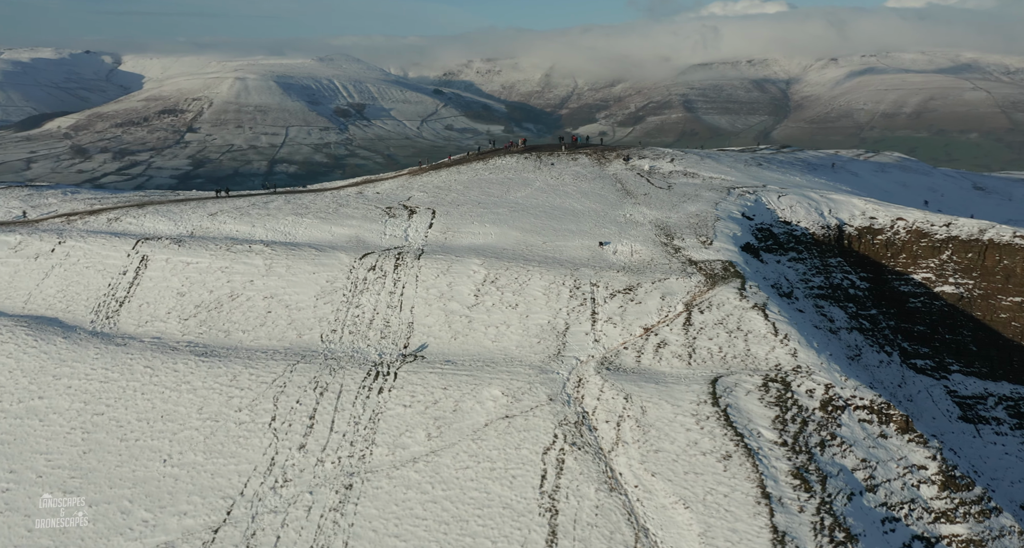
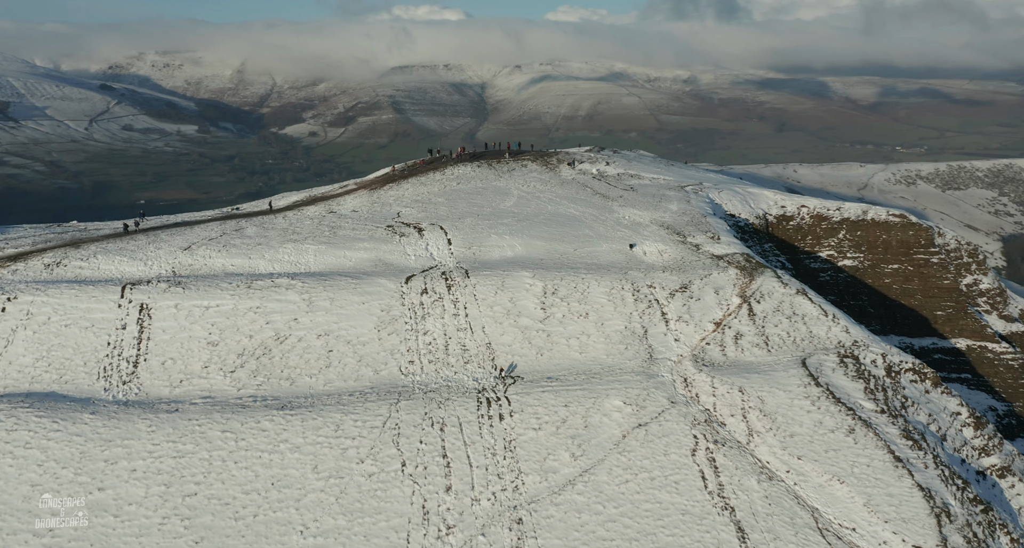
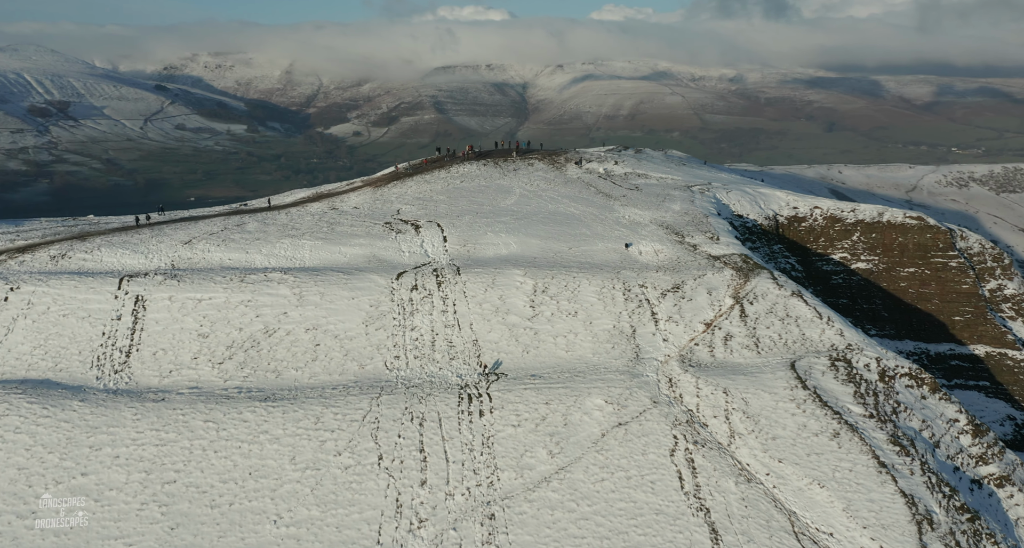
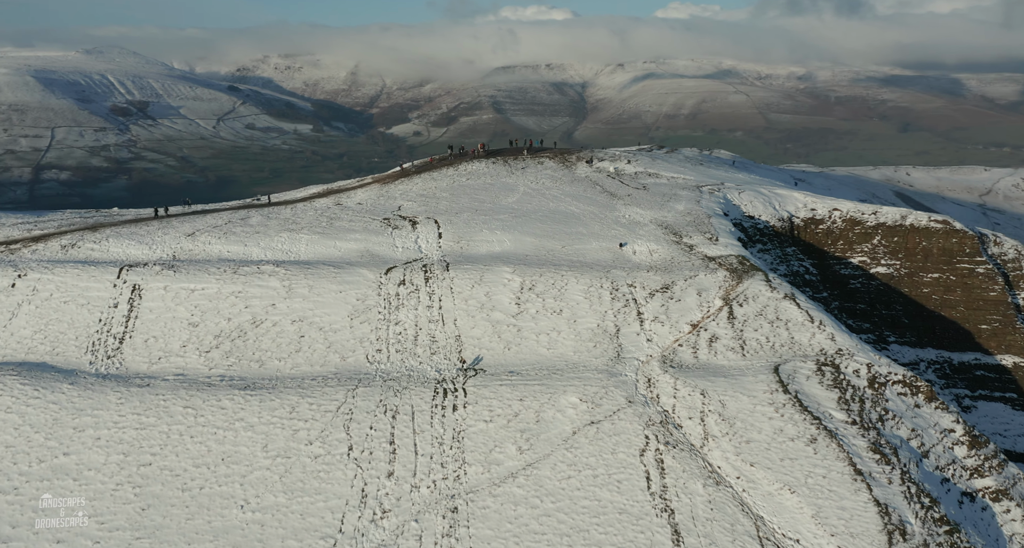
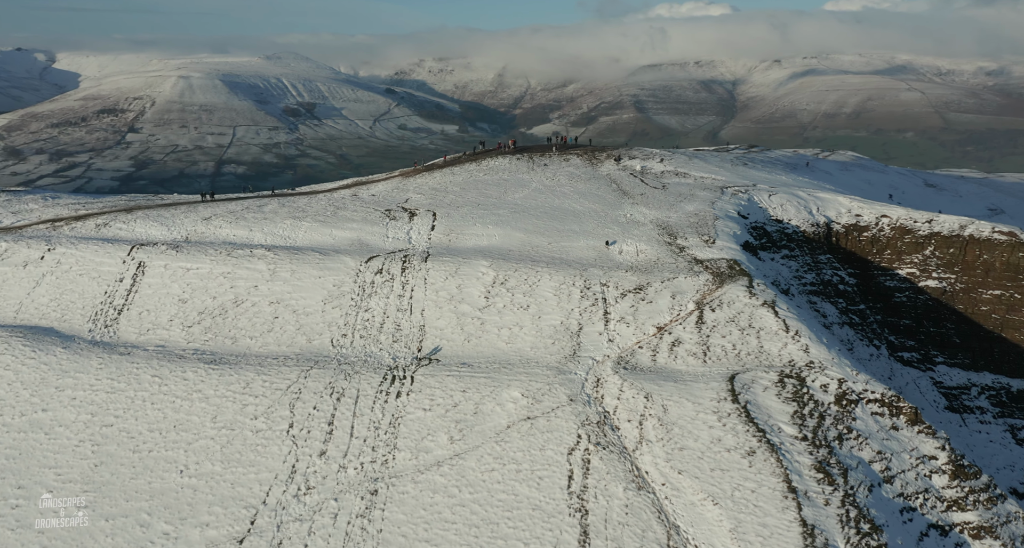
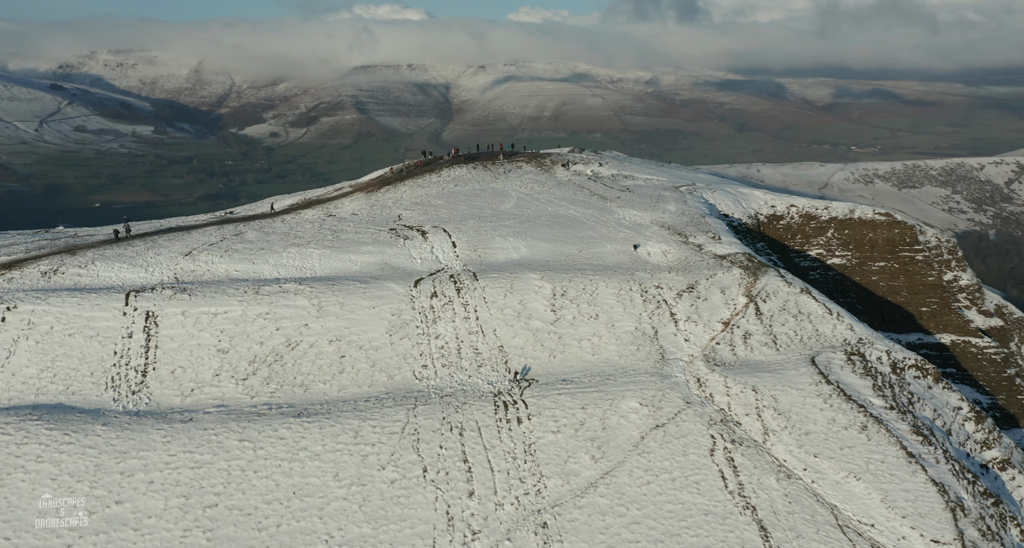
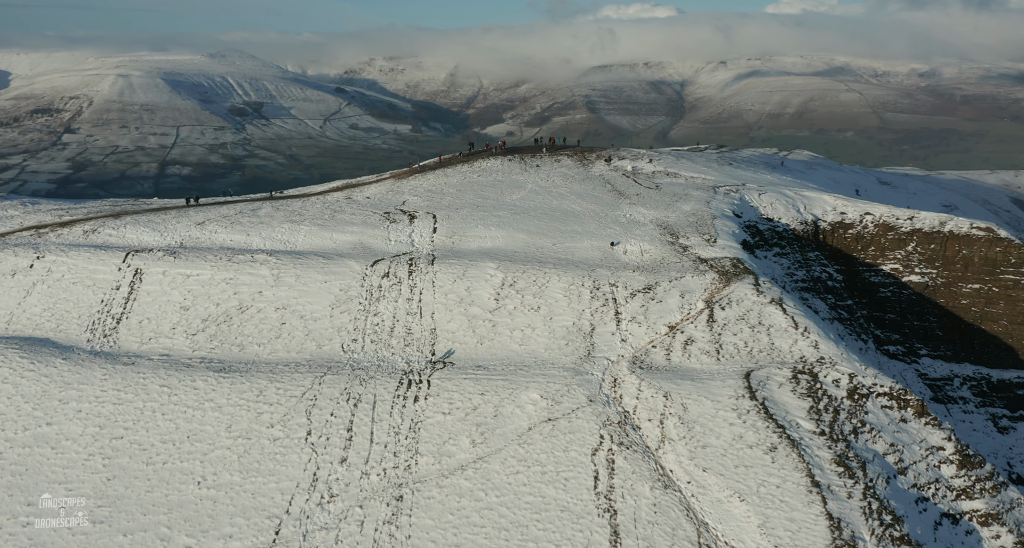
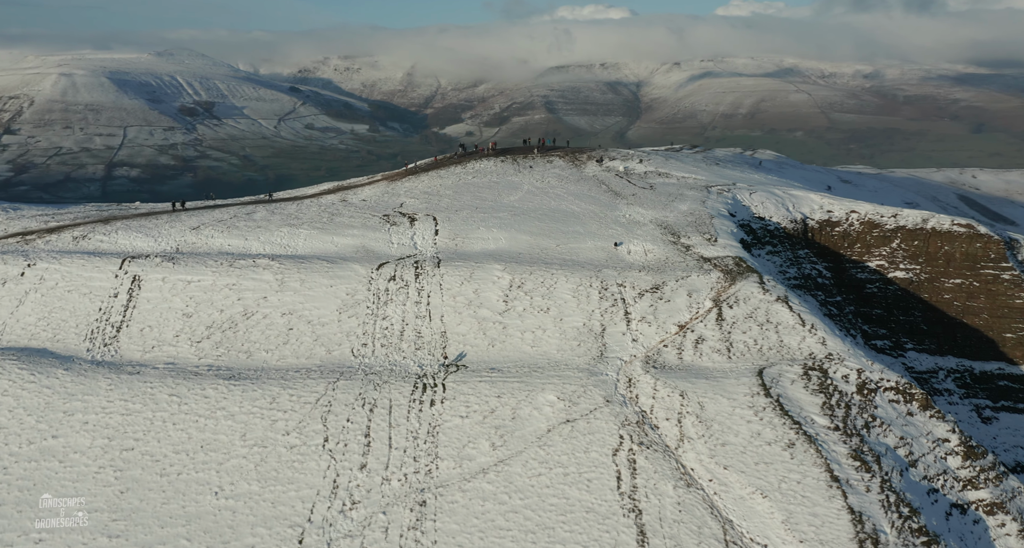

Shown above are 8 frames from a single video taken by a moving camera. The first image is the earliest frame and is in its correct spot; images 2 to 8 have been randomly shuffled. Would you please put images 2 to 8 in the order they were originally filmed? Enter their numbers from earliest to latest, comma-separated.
5, 7, 8, 4, 3, 2, 6
